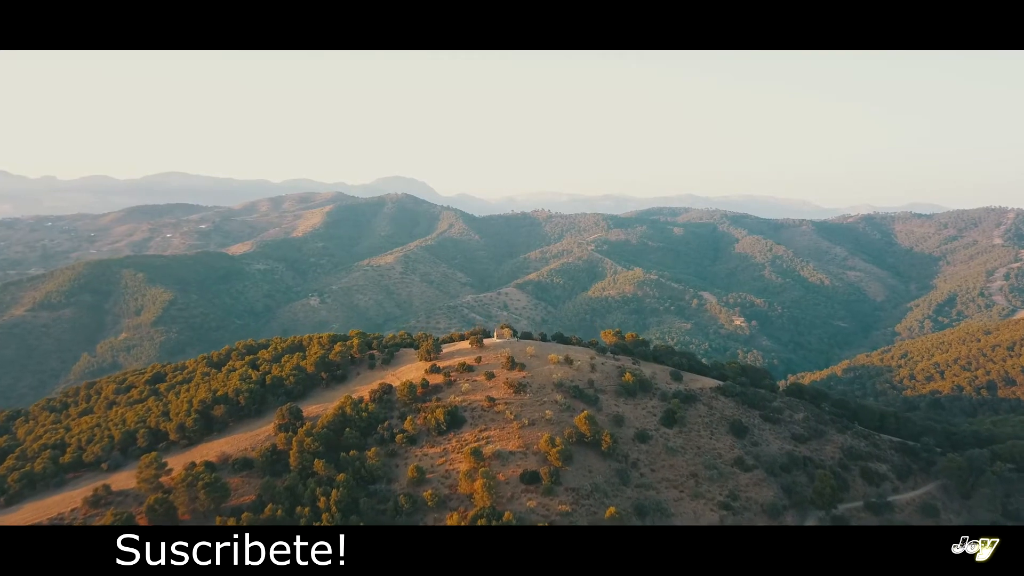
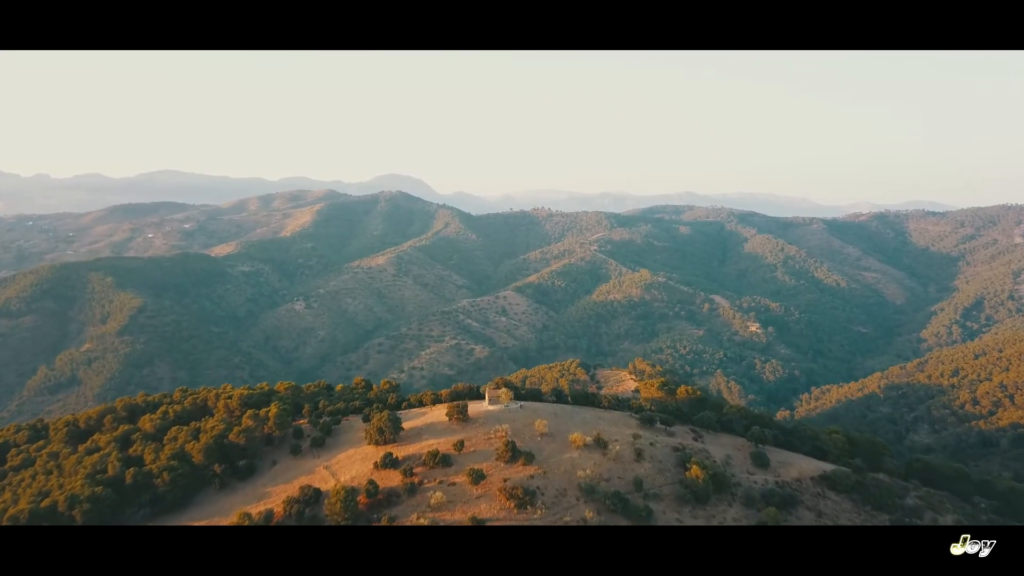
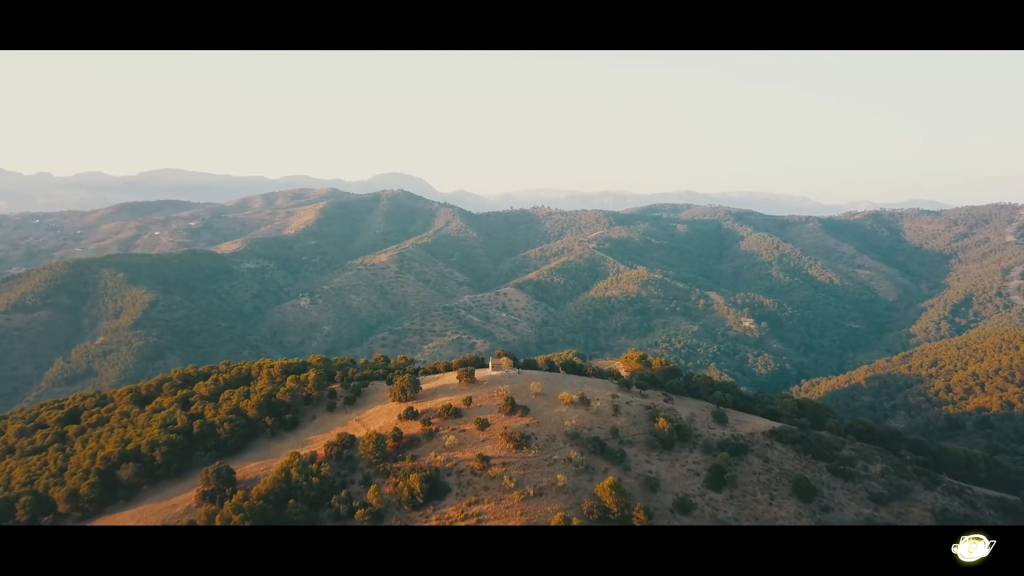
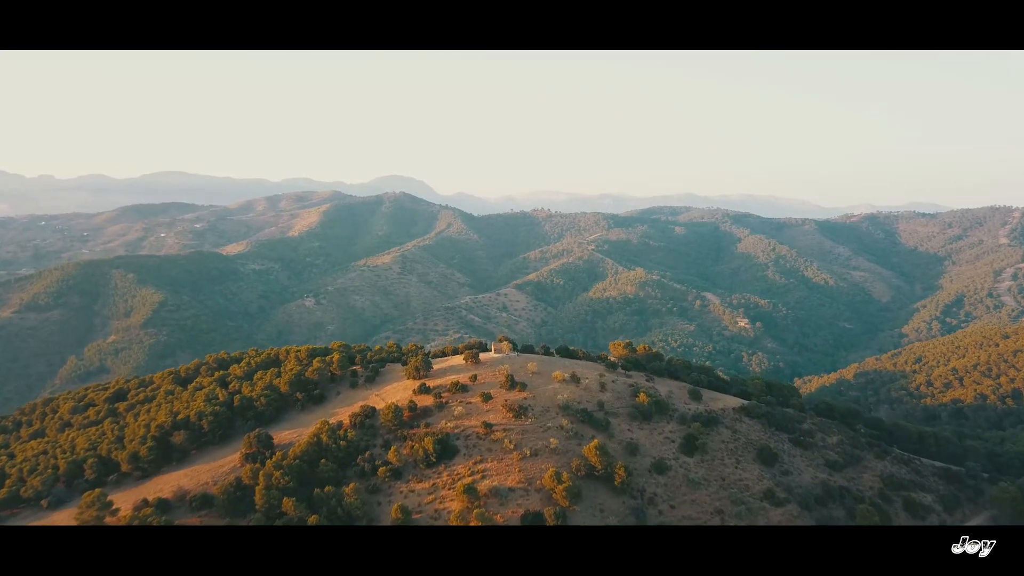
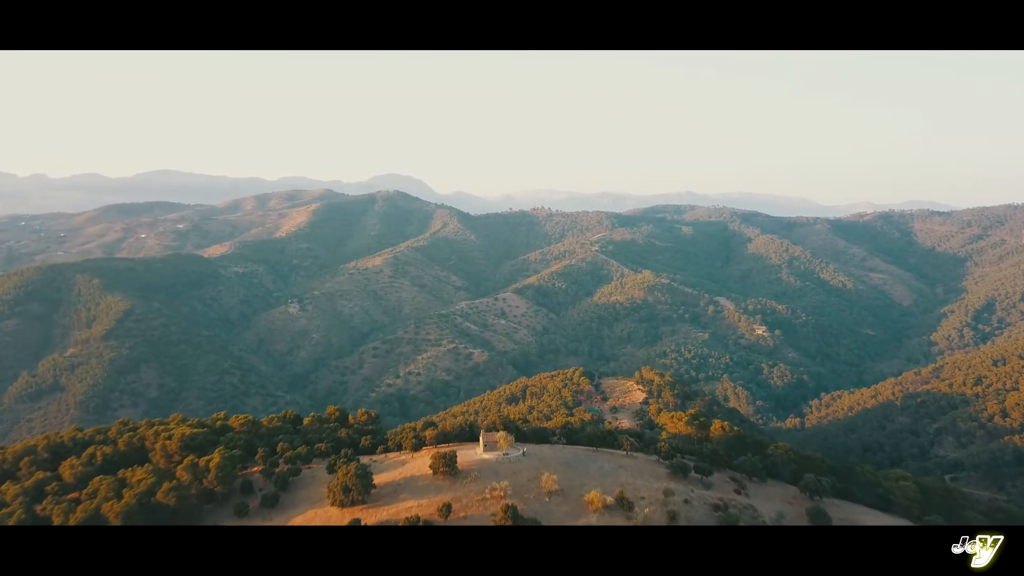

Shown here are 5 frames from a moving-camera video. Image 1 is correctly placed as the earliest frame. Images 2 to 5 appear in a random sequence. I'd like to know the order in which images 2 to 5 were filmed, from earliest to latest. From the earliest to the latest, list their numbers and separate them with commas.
4, 3, 2, 5
